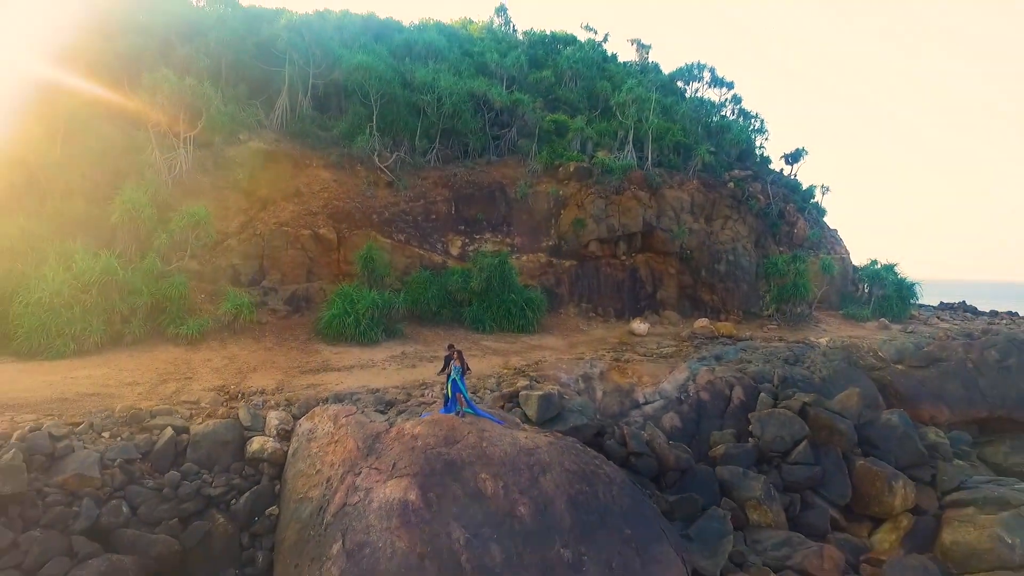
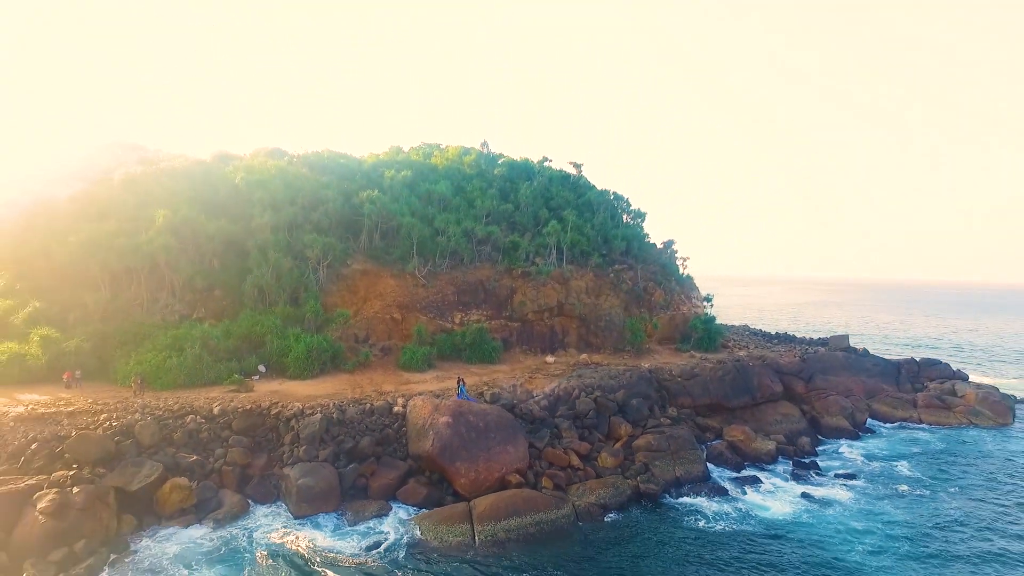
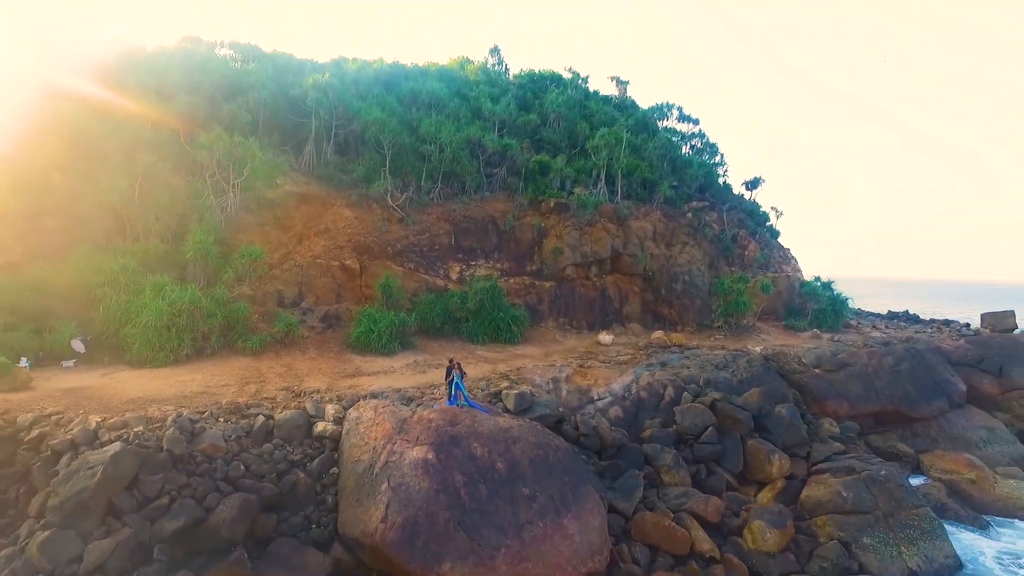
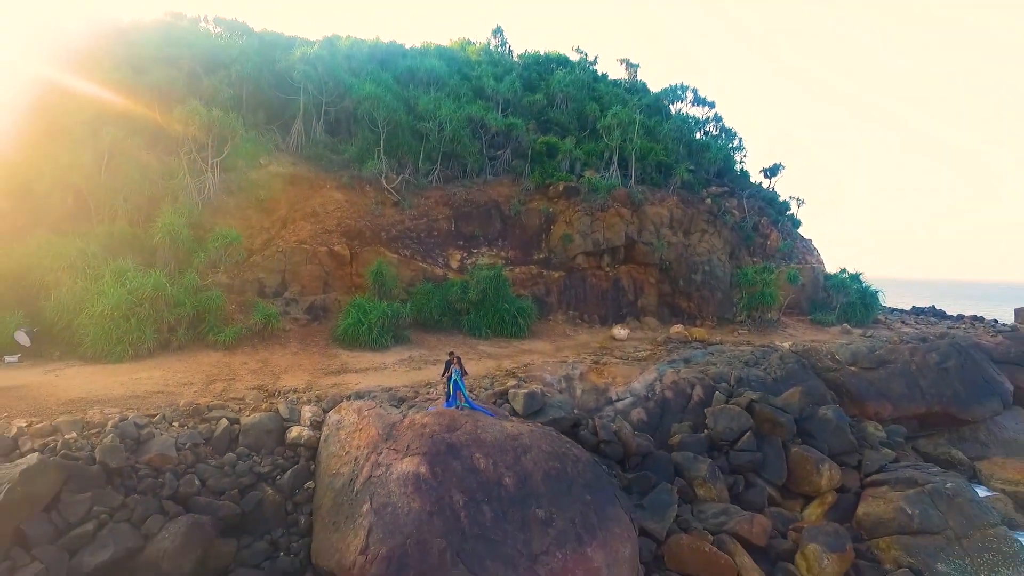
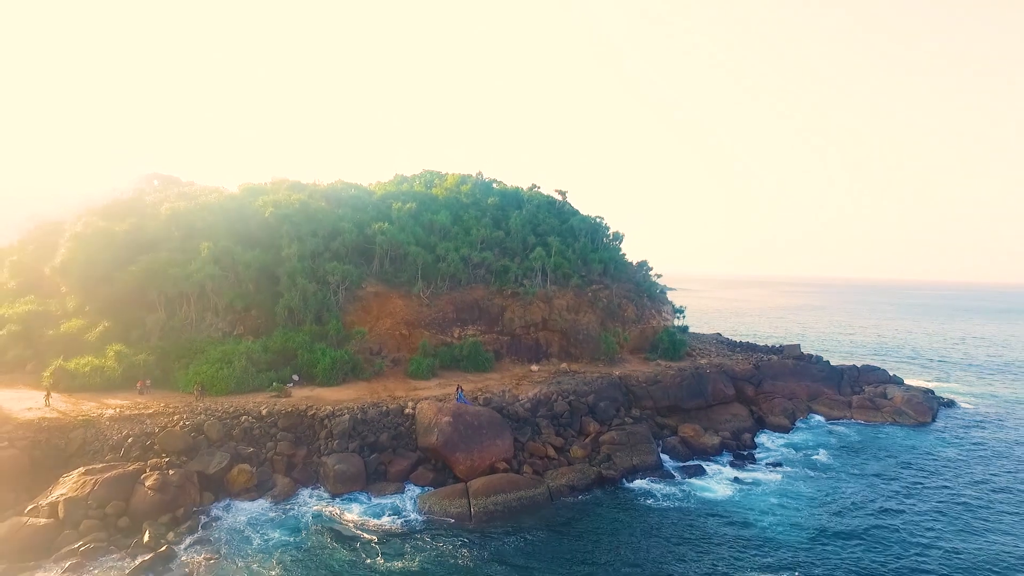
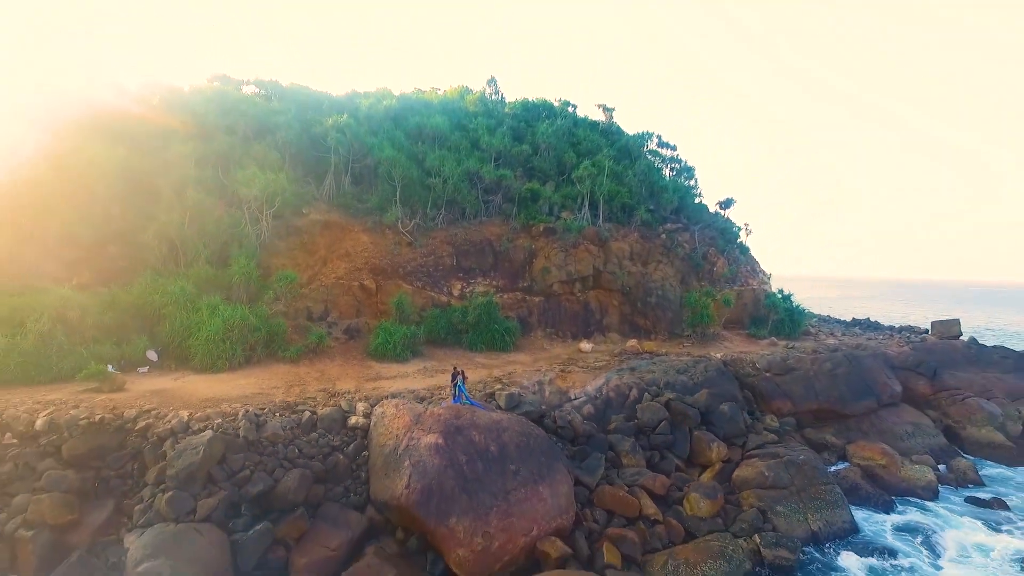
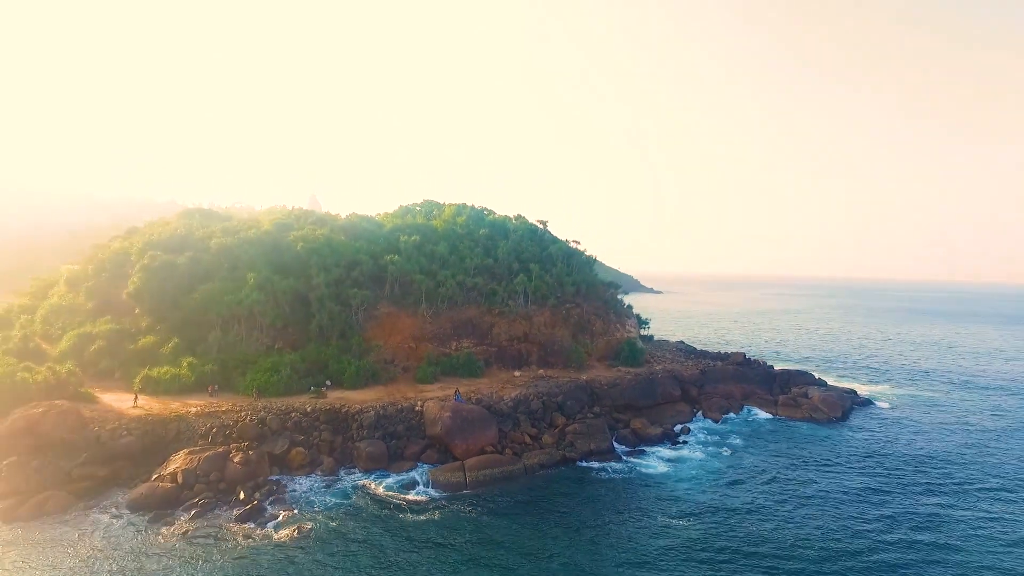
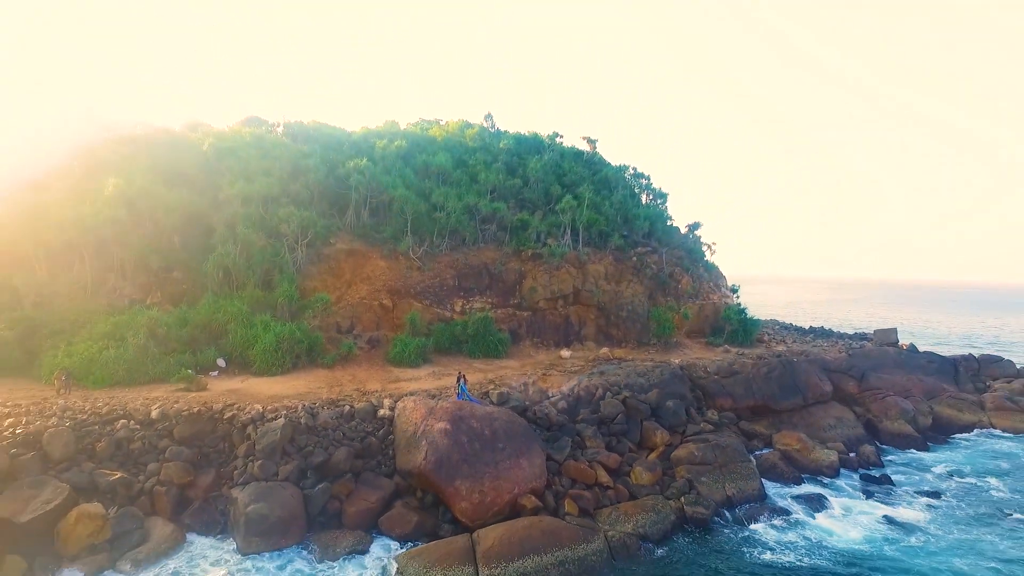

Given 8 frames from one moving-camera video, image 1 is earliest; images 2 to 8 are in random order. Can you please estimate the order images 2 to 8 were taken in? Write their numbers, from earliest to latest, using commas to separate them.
4, 3, 6, 8, 2, 5, 7
